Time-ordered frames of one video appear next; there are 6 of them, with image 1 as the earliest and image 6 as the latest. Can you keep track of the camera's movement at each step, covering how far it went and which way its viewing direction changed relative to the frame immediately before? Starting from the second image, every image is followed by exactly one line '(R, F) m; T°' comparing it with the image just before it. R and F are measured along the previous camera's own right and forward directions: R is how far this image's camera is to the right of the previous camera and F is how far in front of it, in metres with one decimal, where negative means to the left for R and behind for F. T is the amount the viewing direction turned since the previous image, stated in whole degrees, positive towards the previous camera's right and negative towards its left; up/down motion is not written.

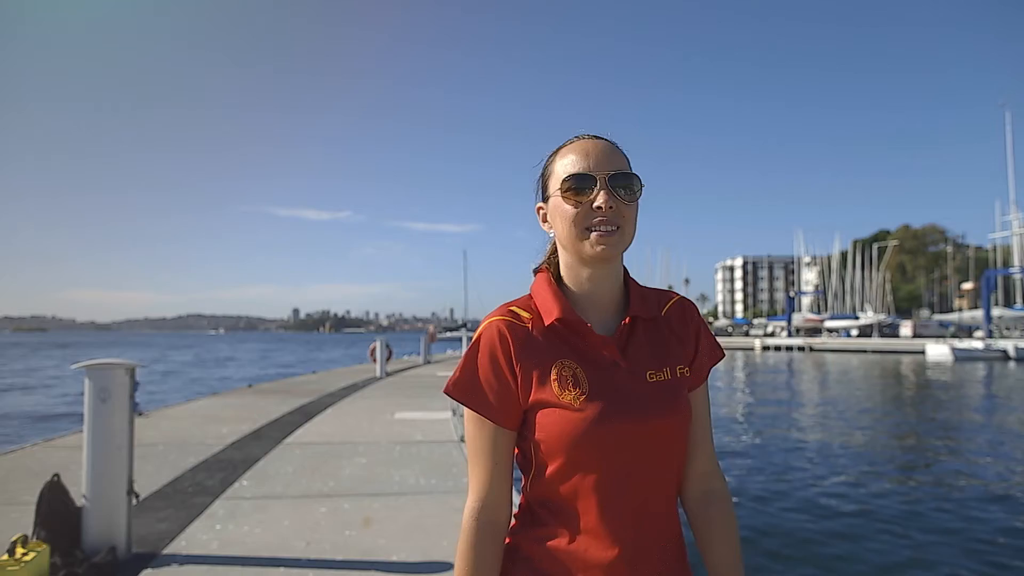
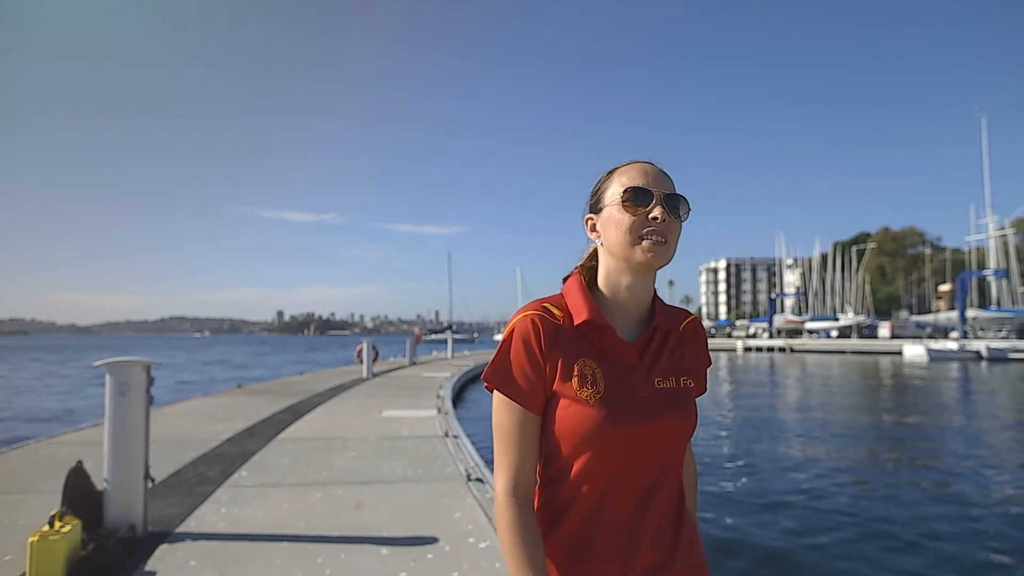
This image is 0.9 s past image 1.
(+0.1, -0.6) m; +1°
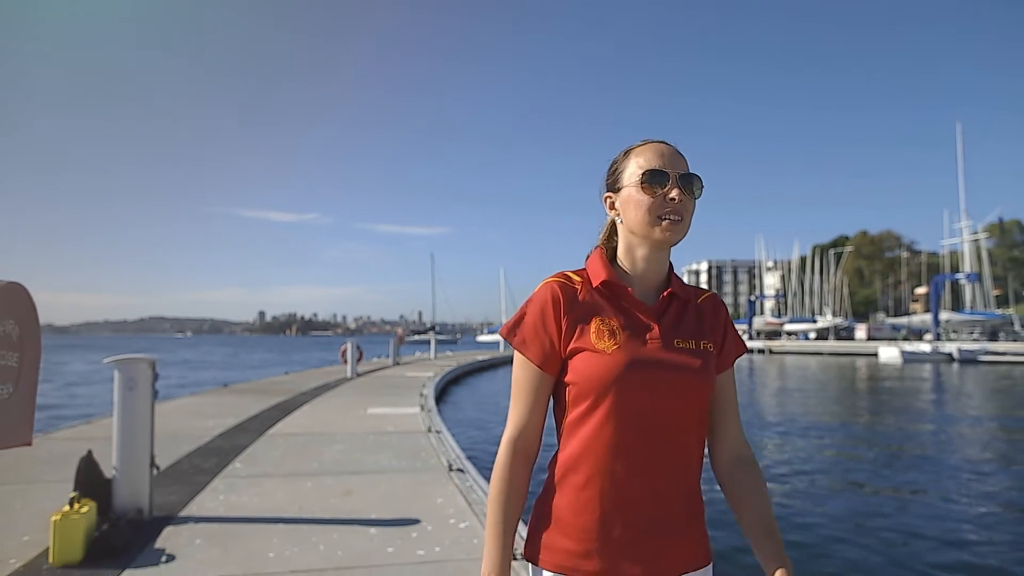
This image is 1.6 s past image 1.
(0.0, -0.5) m; +1°
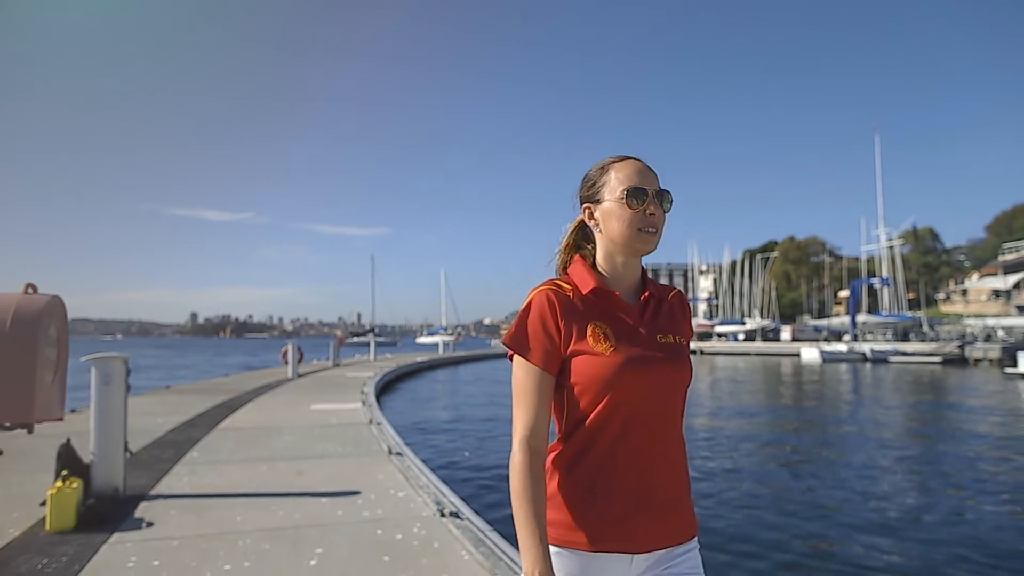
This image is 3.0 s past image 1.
(+0.1, -1.0) m; +5°
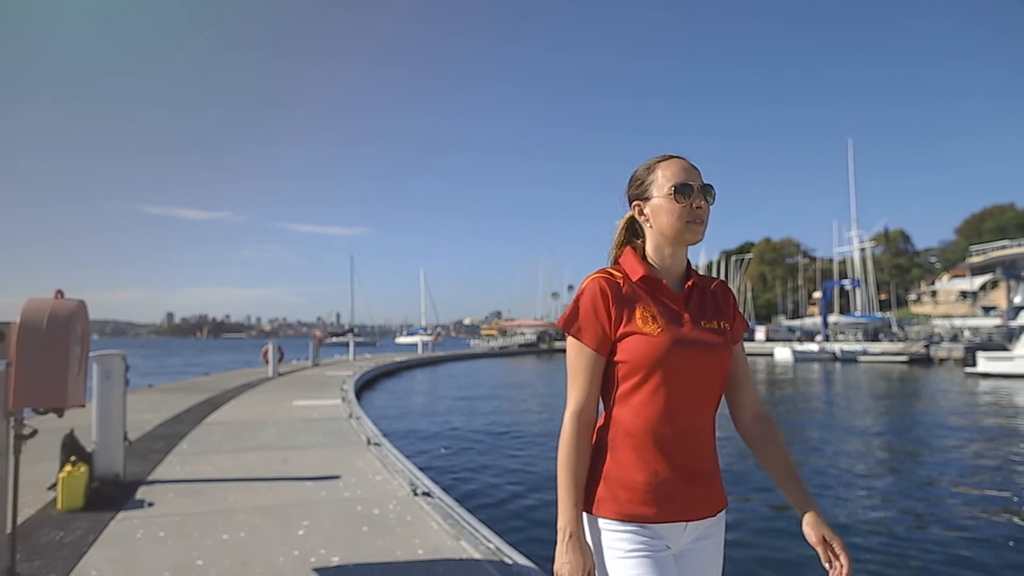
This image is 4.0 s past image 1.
(+0.1, -0.6) m; +2°
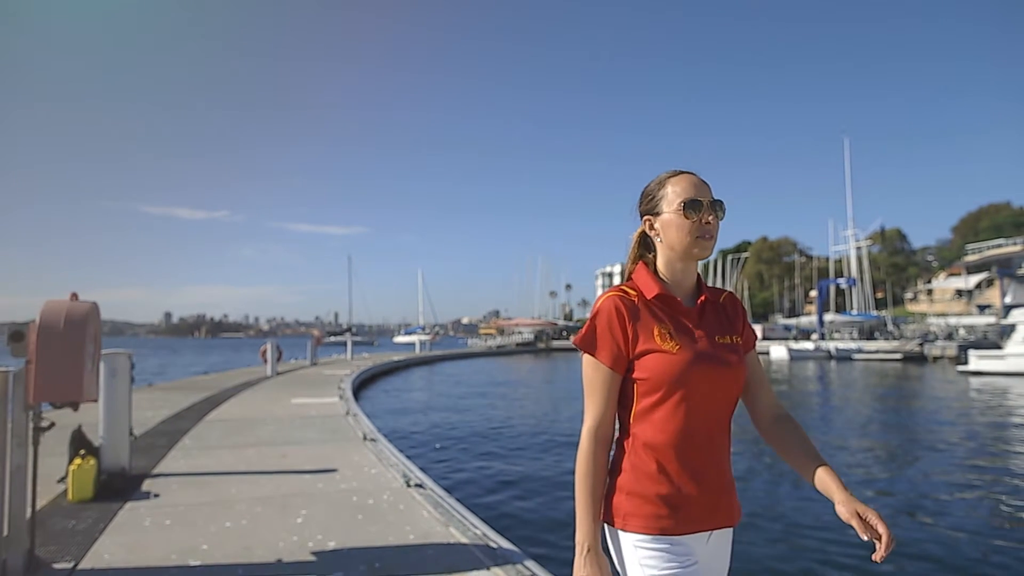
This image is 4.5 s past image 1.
(+0.1, -0.3) m; 0°
